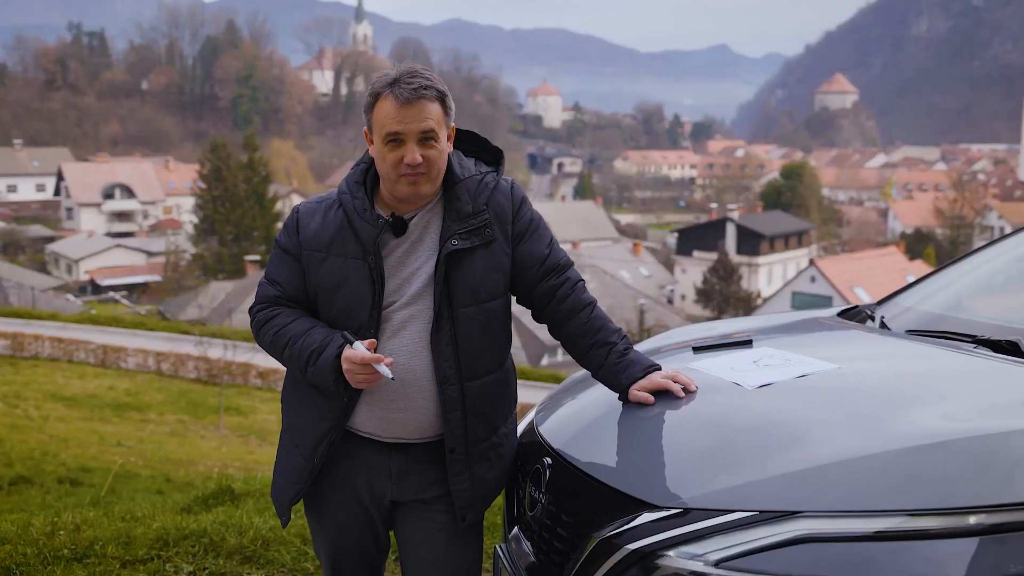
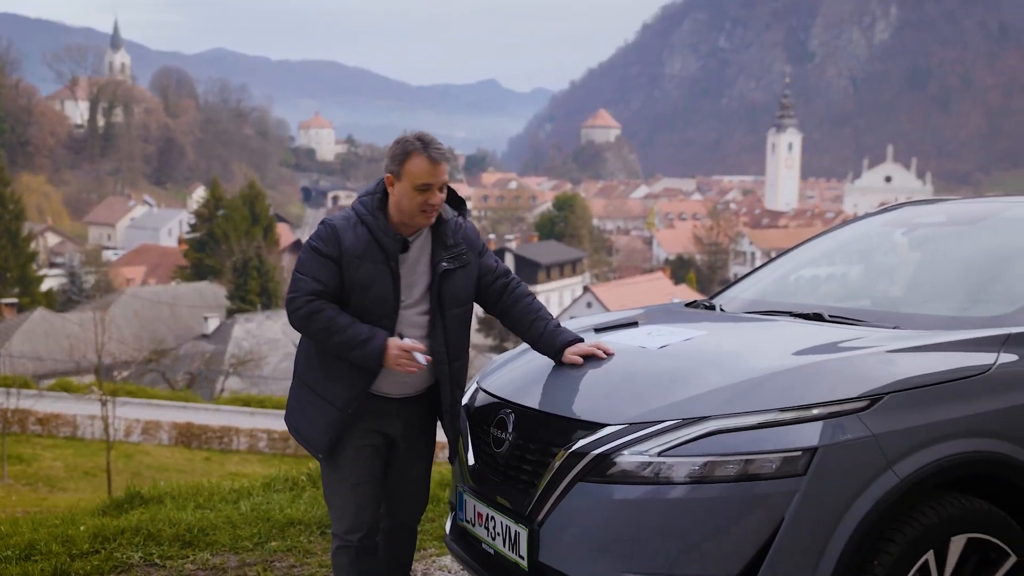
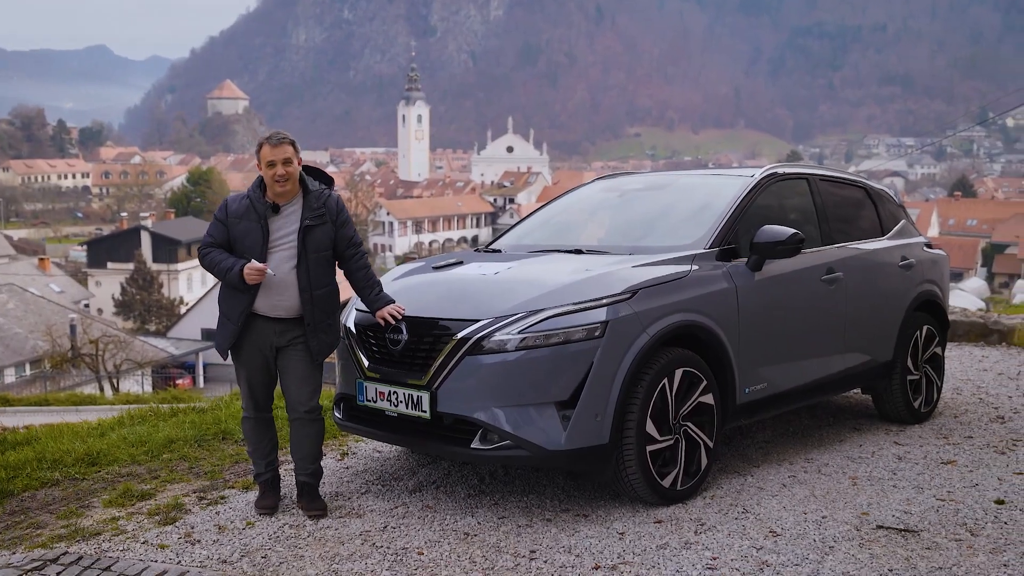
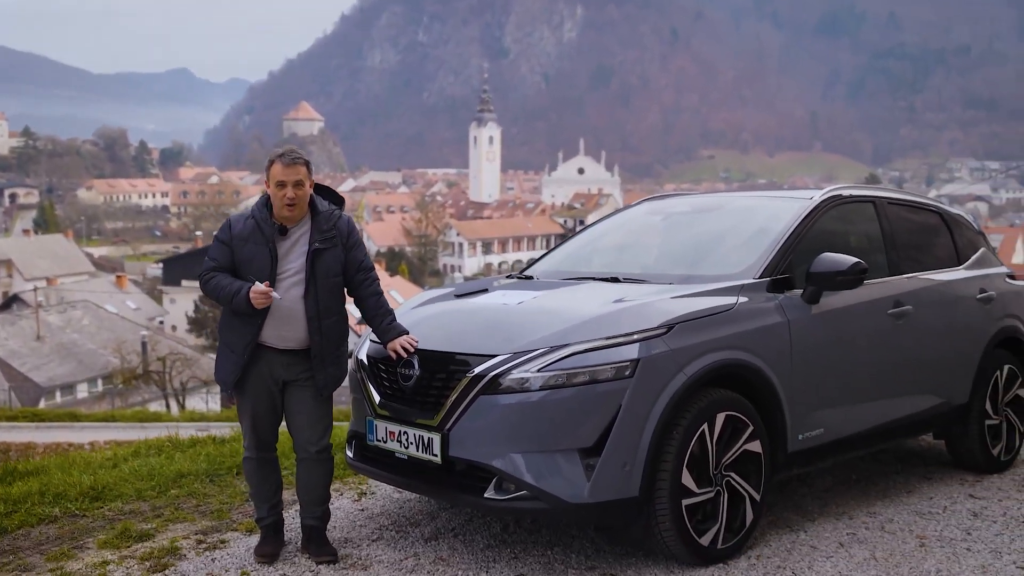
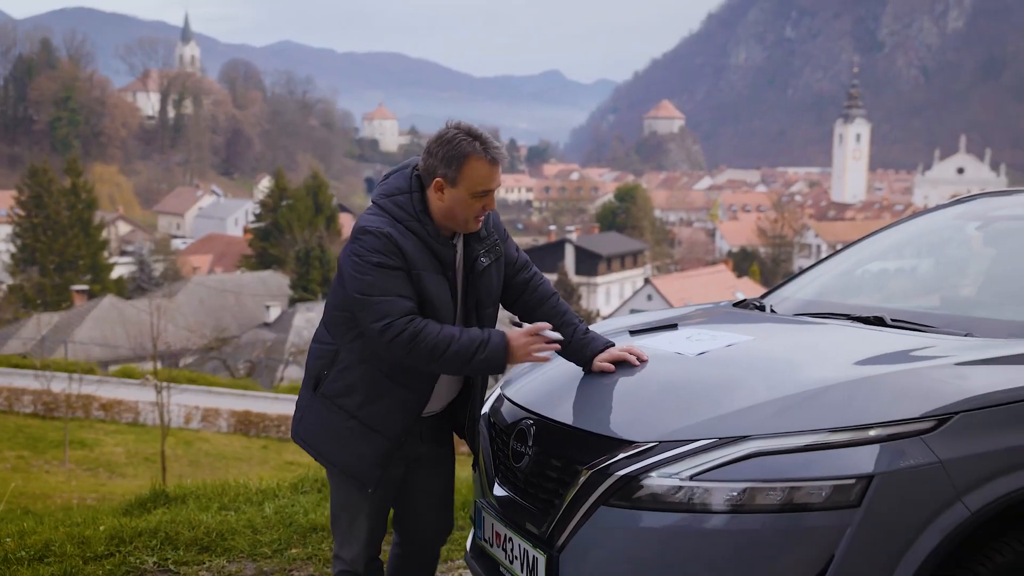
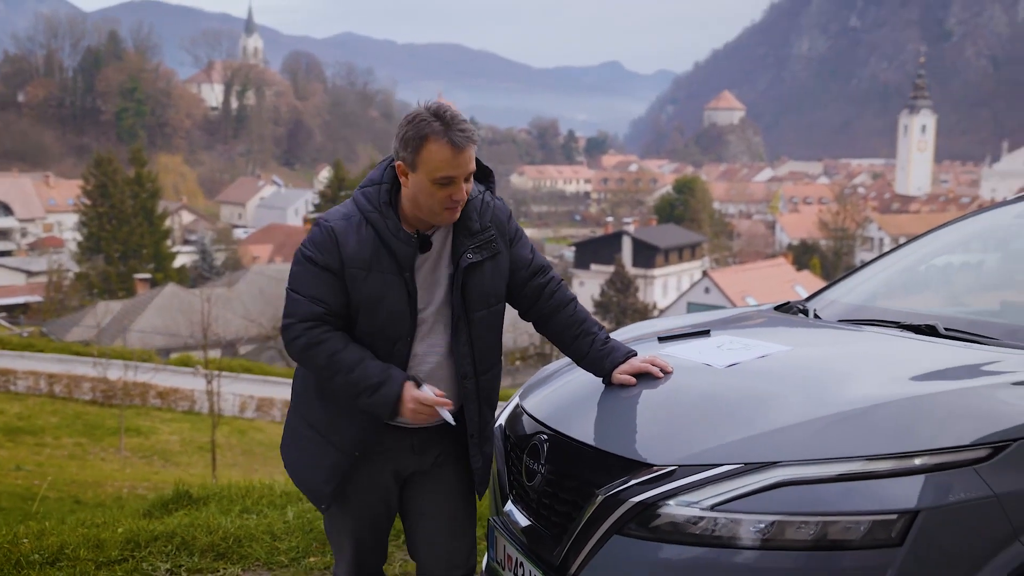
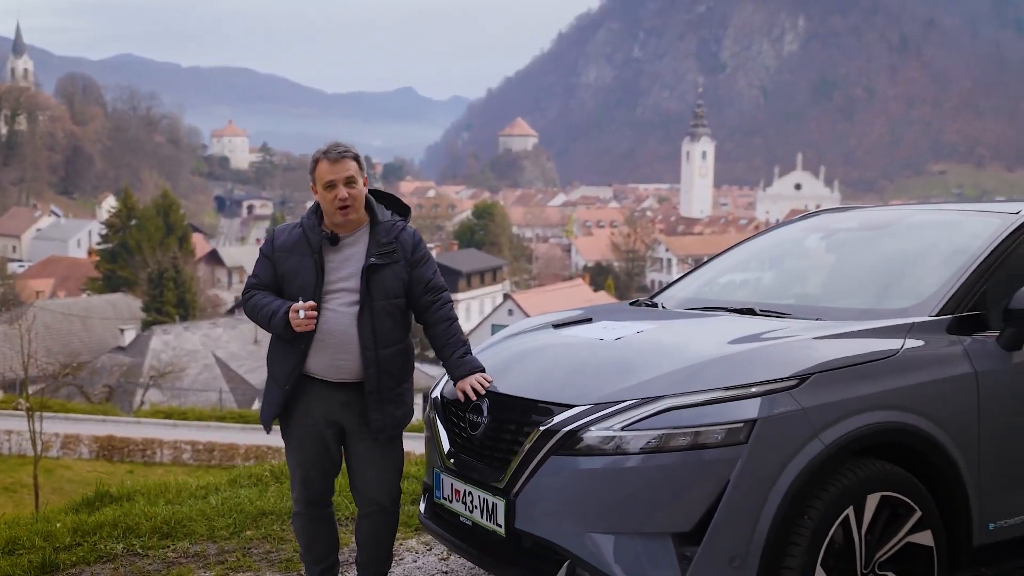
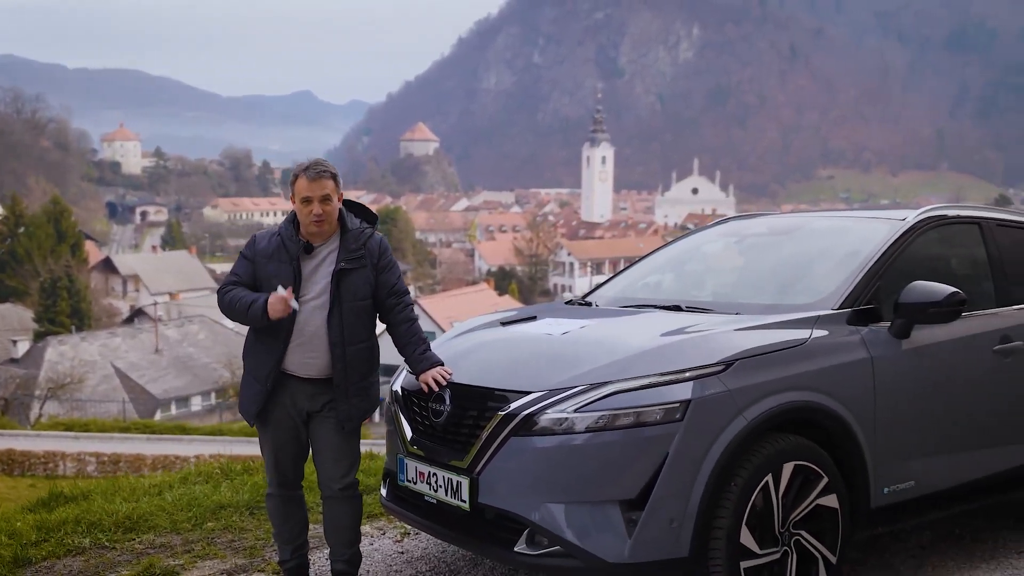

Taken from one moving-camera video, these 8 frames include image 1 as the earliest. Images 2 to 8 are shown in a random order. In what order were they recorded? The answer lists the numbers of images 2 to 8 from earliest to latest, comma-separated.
6, 5, 2, 7, 8, 4, 3
